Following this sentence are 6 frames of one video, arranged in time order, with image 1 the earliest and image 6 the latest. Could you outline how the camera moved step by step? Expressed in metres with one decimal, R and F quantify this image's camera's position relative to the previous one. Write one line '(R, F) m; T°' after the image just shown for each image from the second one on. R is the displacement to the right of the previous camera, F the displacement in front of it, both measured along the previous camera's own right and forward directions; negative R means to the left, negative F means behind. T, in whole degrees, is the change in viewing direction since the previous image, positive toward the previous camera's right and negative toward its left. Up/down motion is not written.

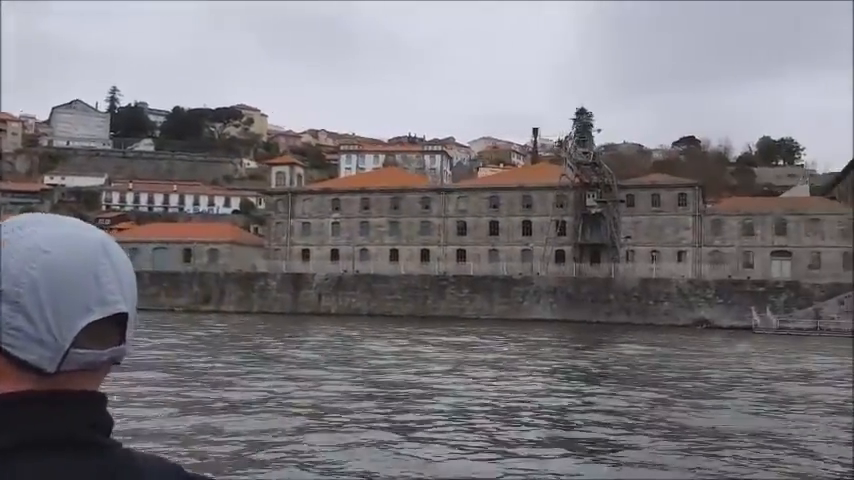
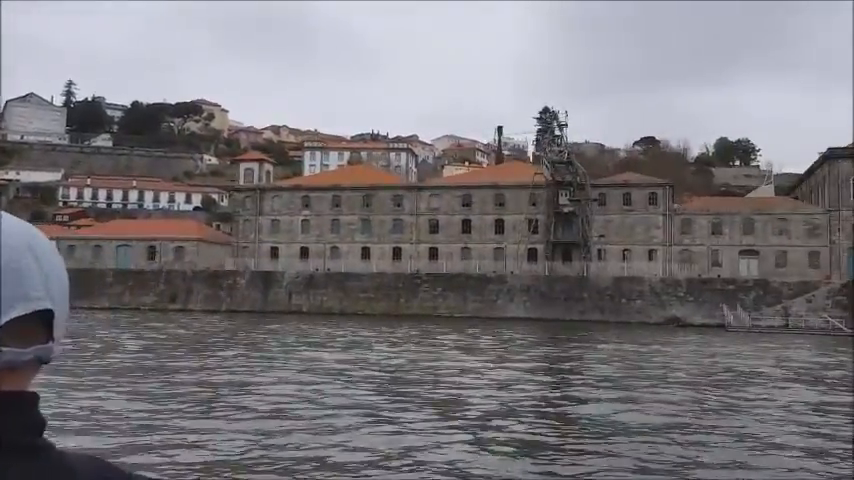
(-0.9, +0.2) m; +3°
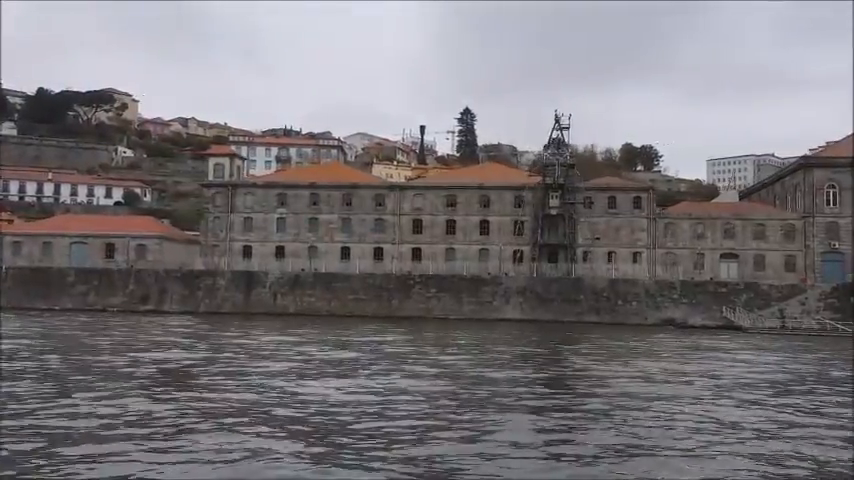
(-6.5, +1.2) m; +8°
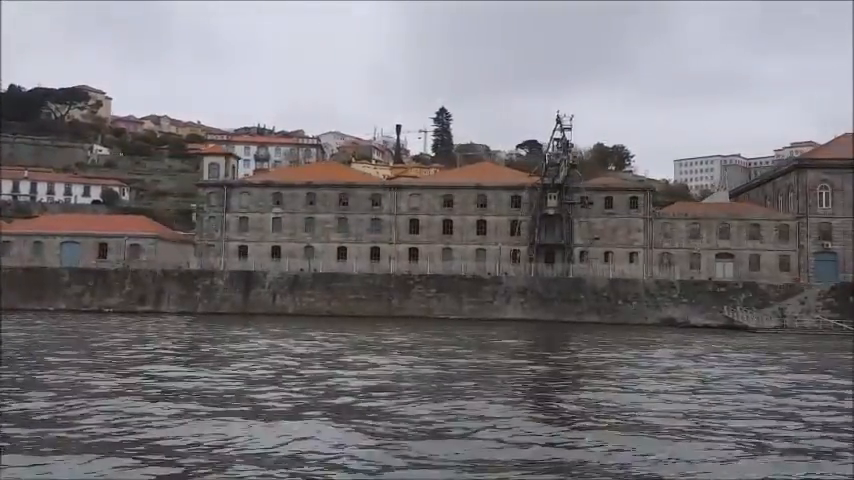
(-2.1, 0.0) m; +2°
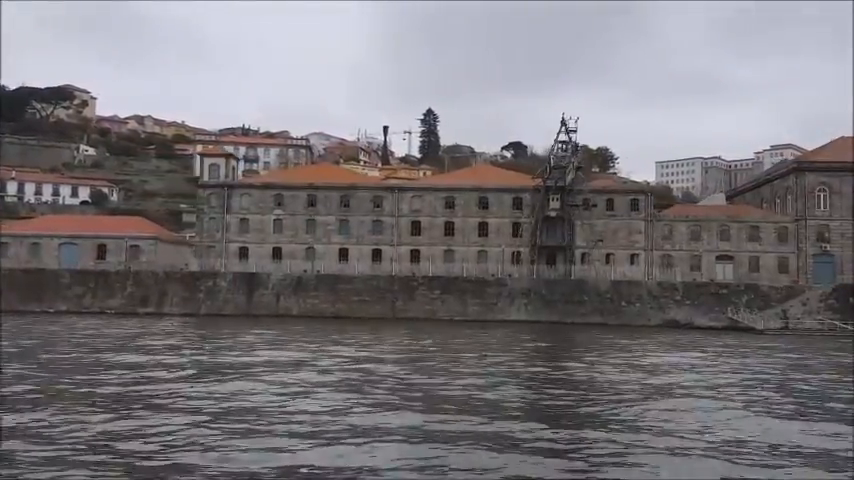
(-1.5, -0.1) m; +1°
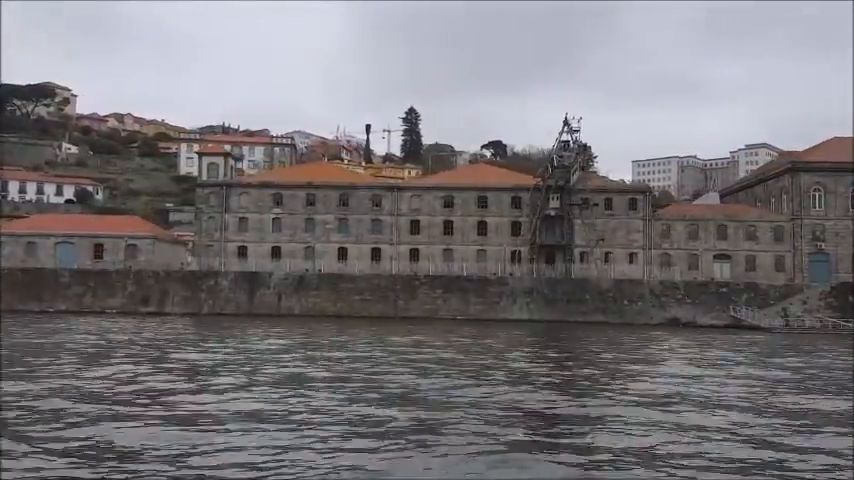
(-1.7, -0.1) m; +2°
